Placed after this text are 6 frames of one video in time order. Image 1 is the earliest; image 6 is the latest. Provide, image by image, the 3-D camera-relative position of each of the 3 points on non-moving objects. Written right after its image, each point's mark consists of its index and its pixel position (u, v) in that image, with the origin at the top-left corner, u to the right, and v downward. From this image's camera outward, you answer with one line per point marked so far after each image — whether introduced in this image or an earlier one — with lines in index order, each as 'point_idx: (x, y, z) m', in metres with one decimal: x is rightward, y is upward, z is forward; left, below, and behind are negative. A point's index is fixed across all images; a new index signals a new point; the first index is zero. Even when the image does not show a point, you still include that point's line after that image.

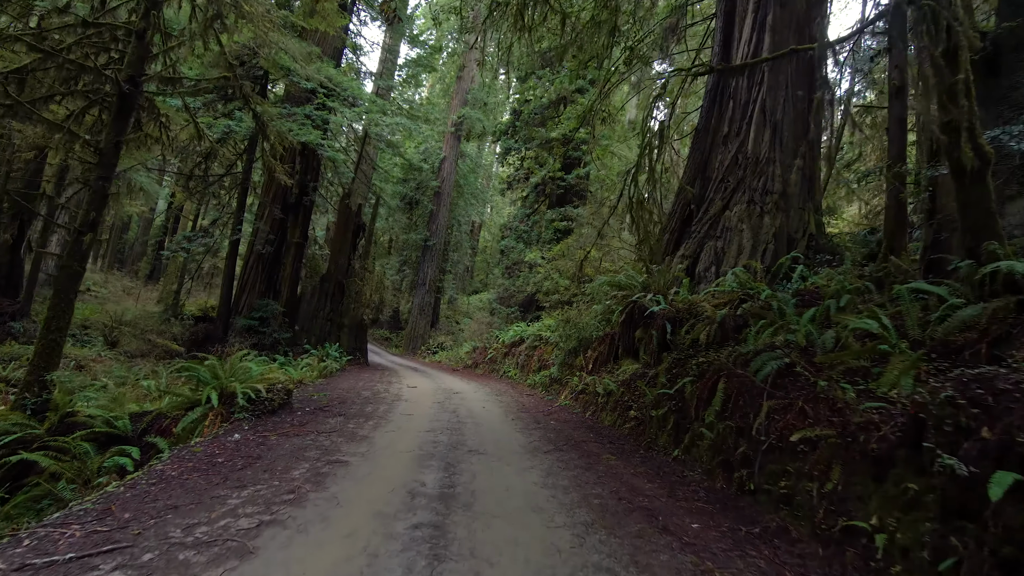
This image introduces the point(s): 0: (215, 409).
0: (-3.2, -1.3, +4.7) m
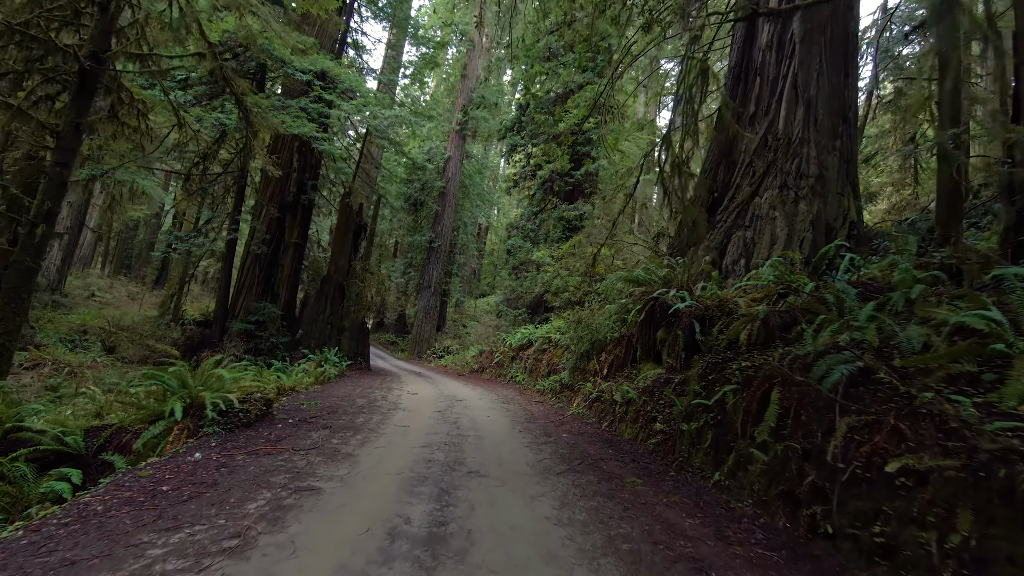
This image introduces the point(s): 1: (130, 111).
0: (-3.1, -1.3, +4.1) m
1: (-5.5, +2.6, +6.4) m
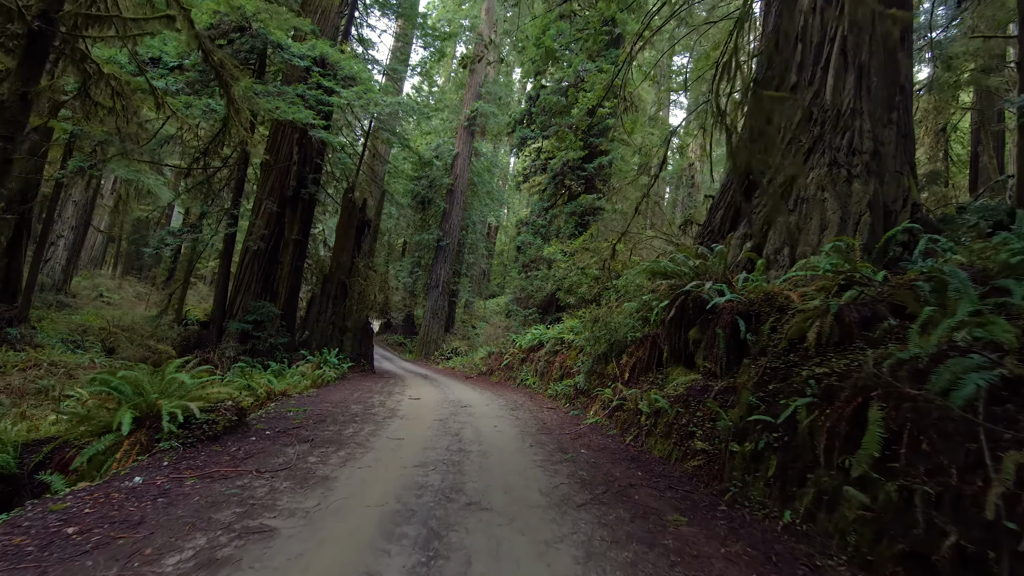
0: (-3.1, -1.2, +3.5) m
1: (-5.4, +2.6, +5.8) m
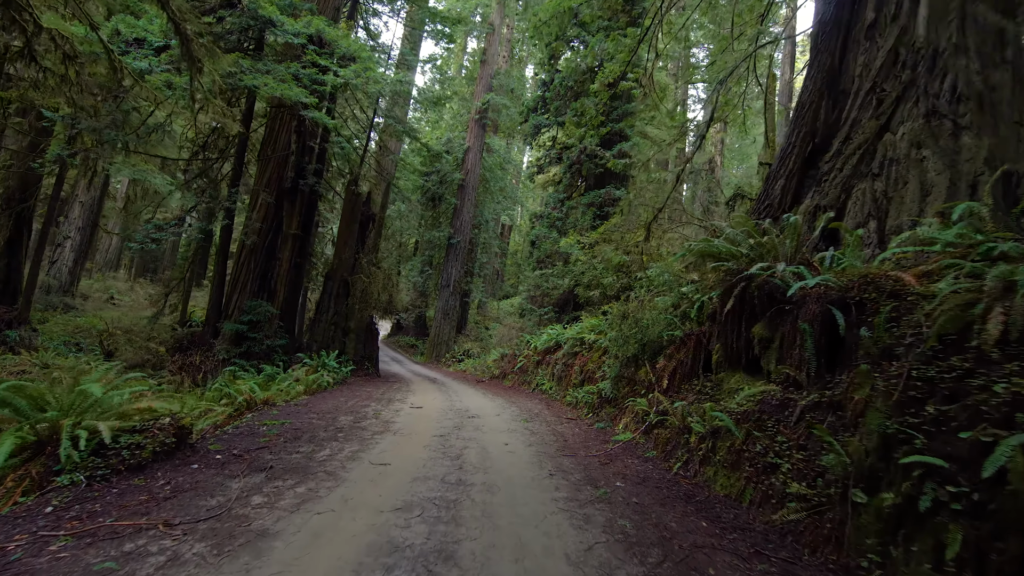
0: (-3.0, -1.1, +2.7) m
1: (-5.3, +2.7, +5.1) m
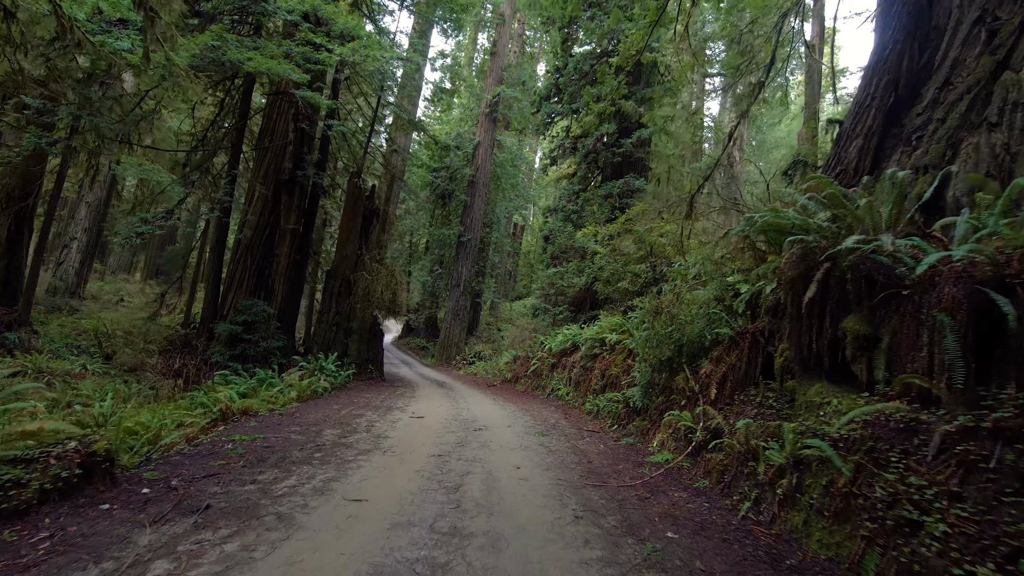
0: (-2.9, -1.0, +1.9) m
1: (-5.2, +2.8, +4.4) m
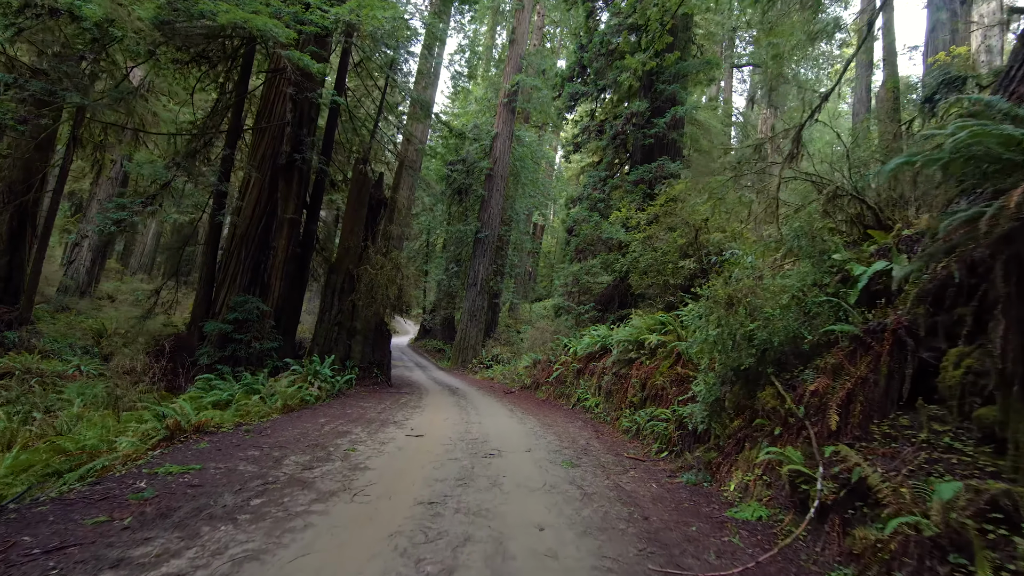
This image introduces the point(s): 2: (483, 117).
0: (-2.9, -0.8, +0.8) m
1: (-5.0, +2.9, +3.4) m
2: (-1.3, +7.6, +19.1) m
